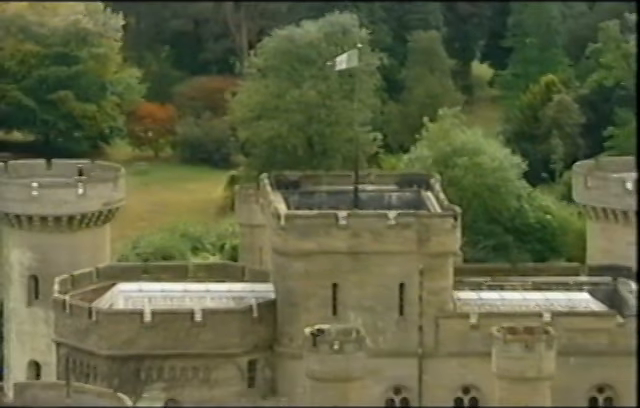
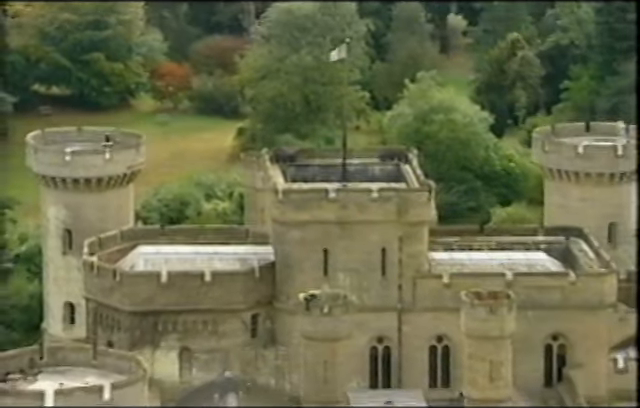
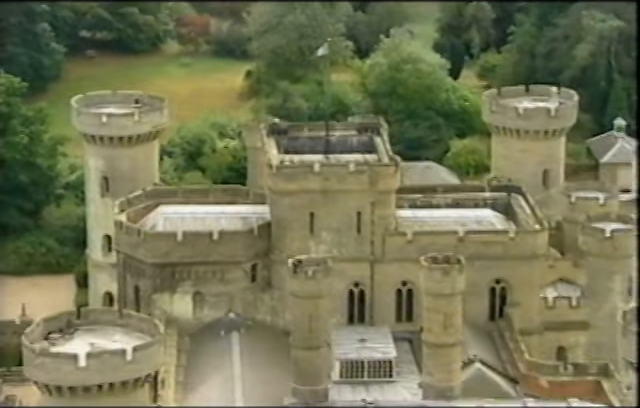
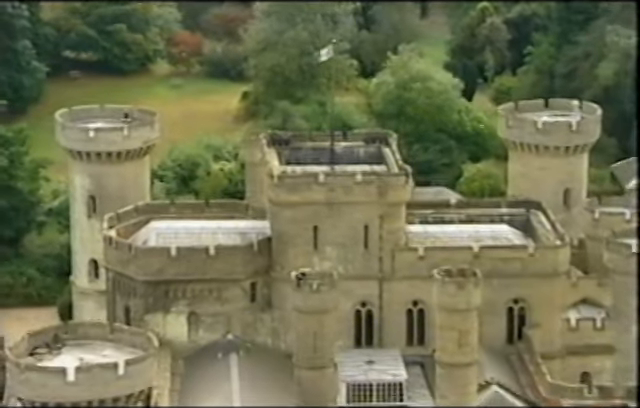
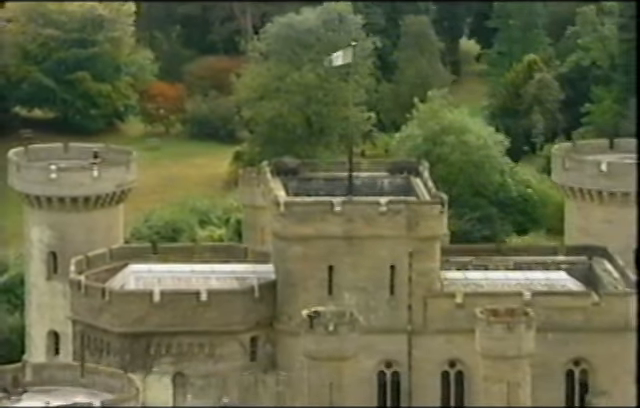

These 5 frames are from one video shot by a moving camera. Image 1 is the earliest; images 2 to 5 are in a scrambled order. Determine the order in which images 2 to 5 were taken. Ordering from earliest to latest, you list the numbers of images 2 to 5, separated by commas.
5, 2, 4, 3
